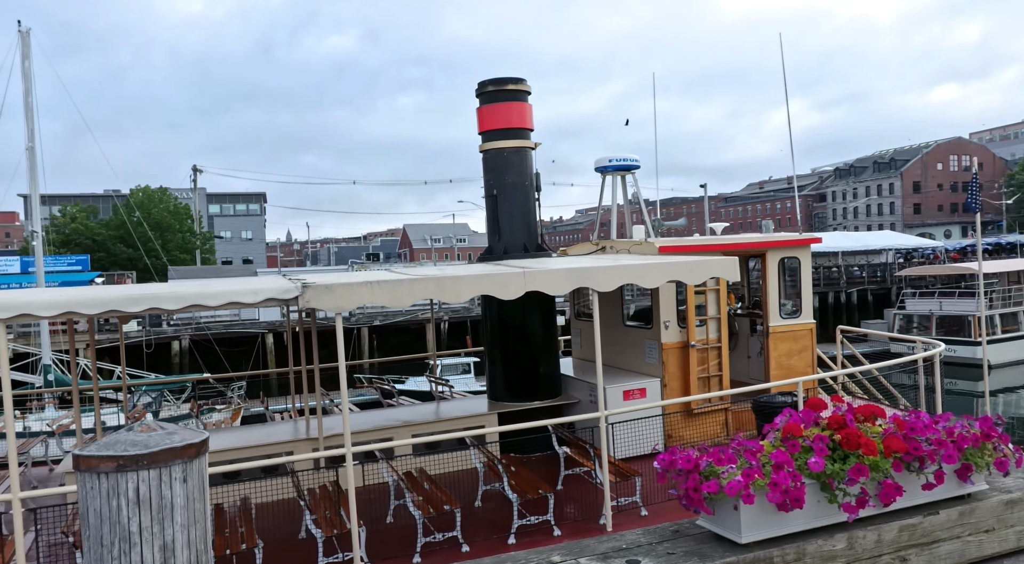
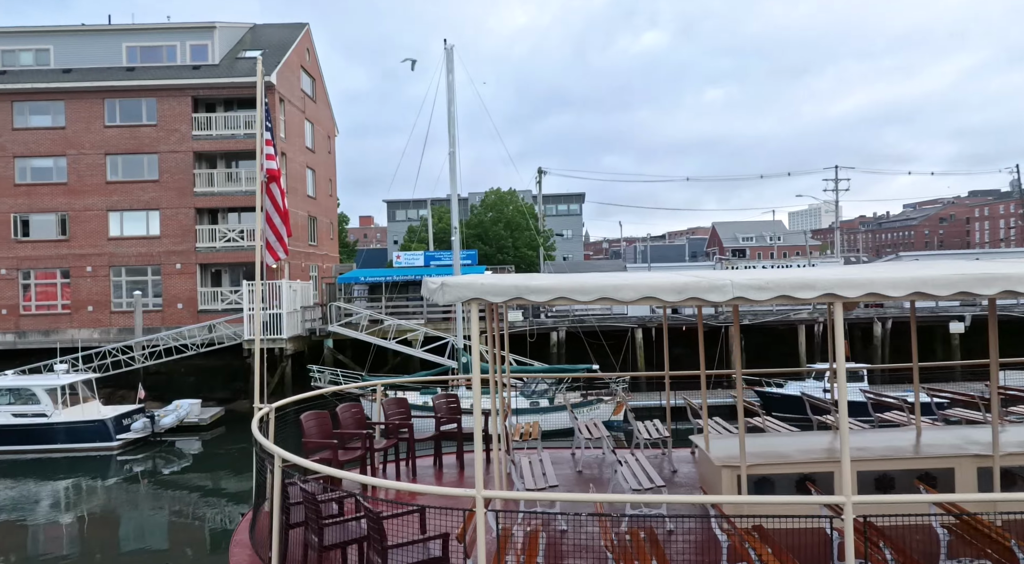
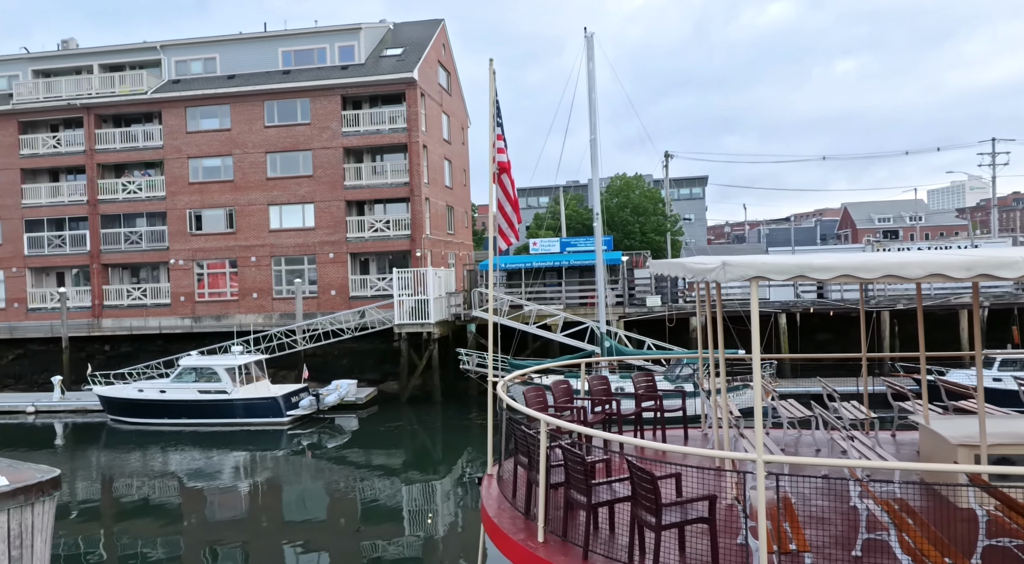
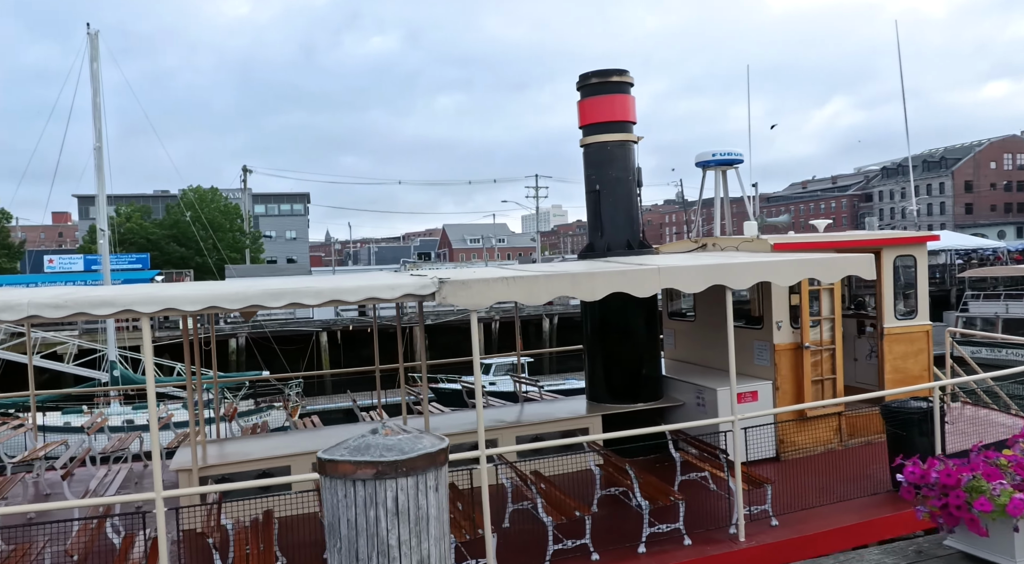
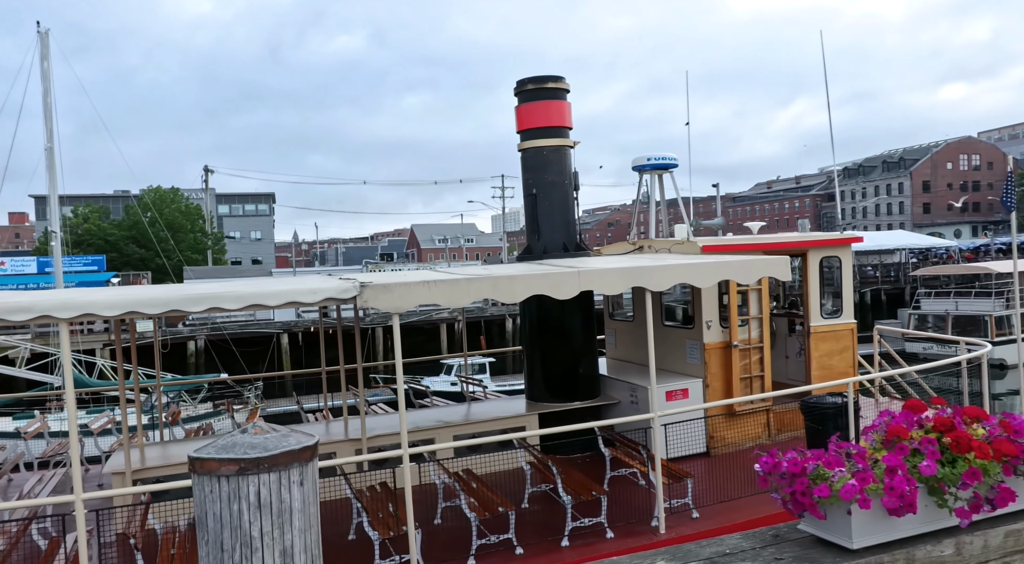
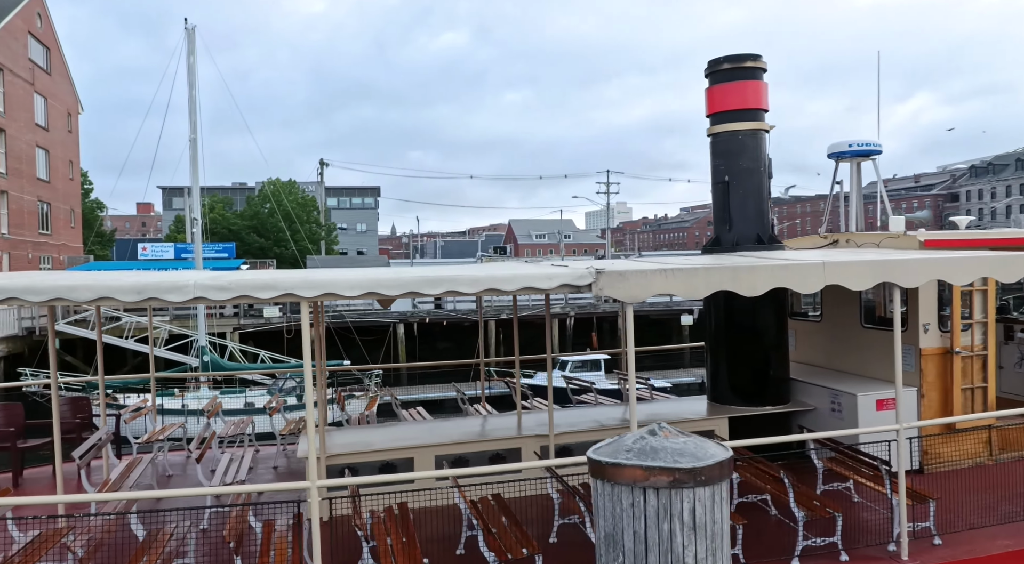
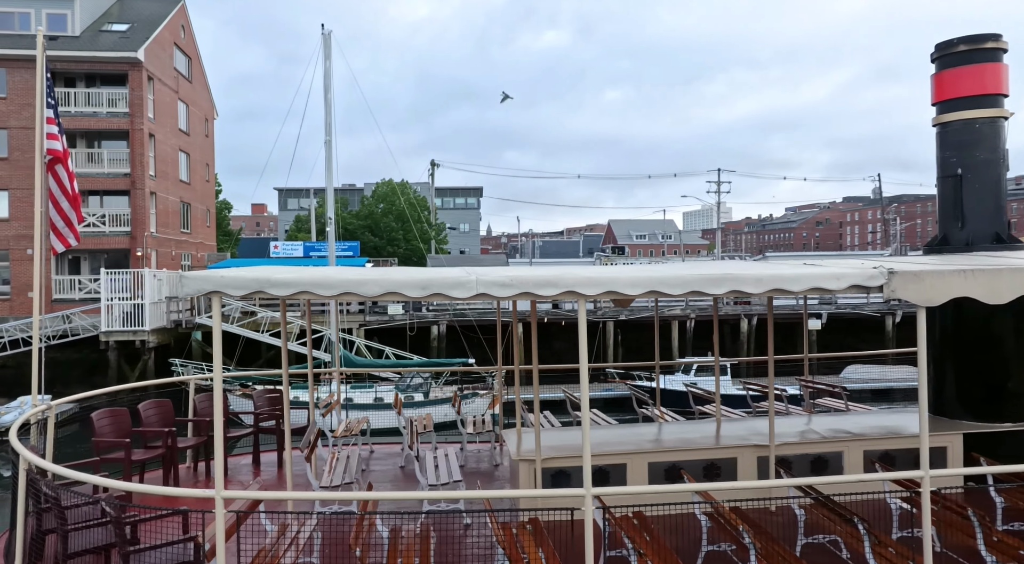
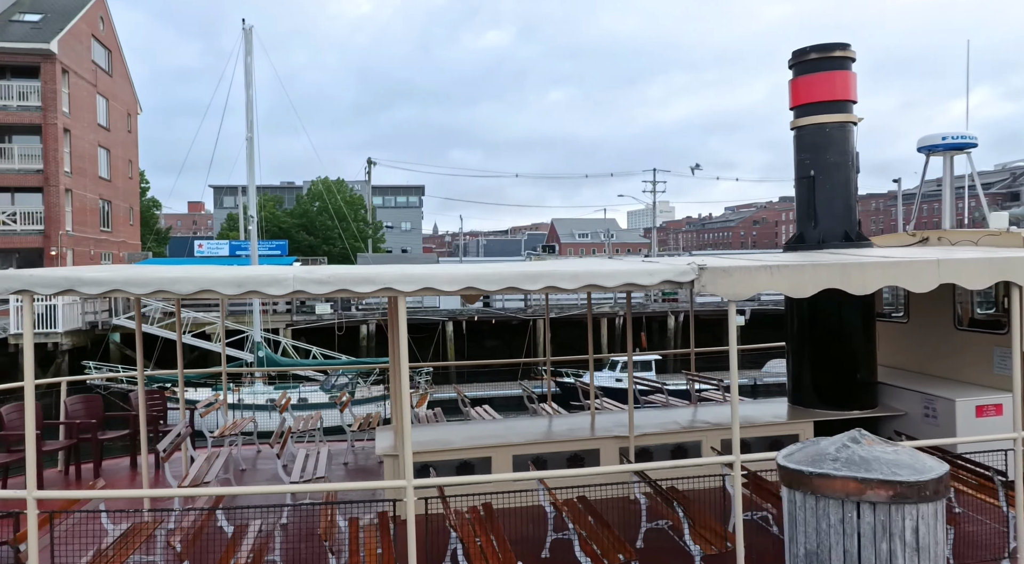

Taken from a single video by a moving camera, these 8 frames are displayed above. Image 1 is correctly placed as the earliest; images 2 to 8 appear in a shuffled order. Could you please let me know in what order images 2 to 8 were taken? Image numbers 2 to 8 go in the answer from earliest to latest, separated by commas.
5, 4, 6, 8, 7, 2, 3
